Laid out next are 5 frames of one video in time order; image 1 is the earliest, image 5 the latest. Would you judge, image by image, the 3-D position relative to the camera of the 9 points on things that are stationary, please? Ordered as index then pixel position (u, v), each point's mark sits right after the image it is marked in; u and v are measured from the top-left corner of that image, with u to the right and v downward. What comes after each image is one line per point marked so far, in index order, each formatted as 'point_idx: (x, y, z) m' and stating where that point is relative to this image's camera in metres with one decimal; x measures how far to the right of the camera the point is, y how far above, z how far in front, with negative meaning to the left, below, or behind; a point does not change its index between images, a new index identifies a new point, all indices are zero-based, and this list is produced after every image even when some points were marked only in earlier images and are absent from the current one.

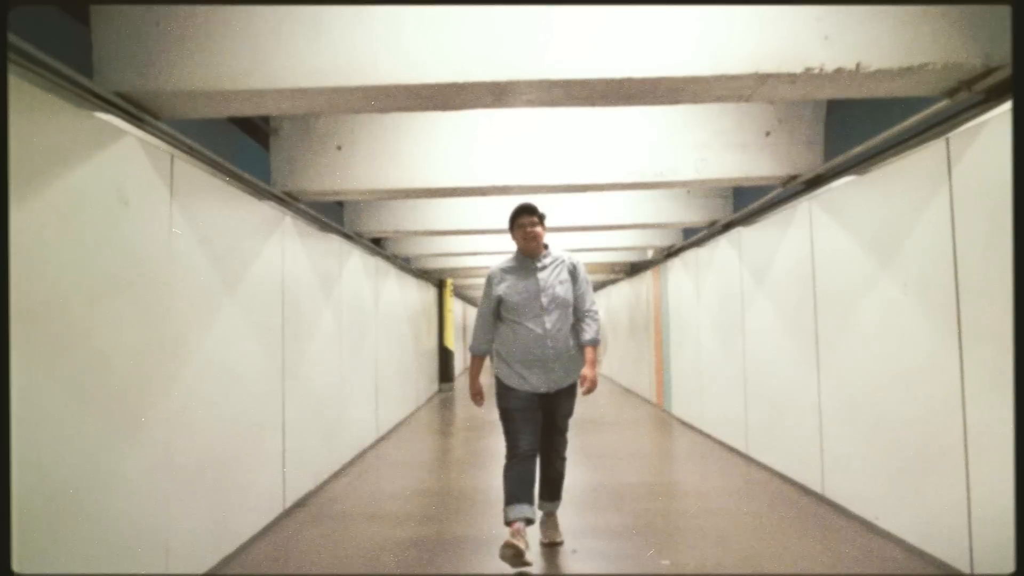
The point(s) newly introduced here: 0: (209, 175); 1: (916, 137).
0: (-1.3, +0.5, +2.8) m
1: (+1.7, +0.7, +2.7) m
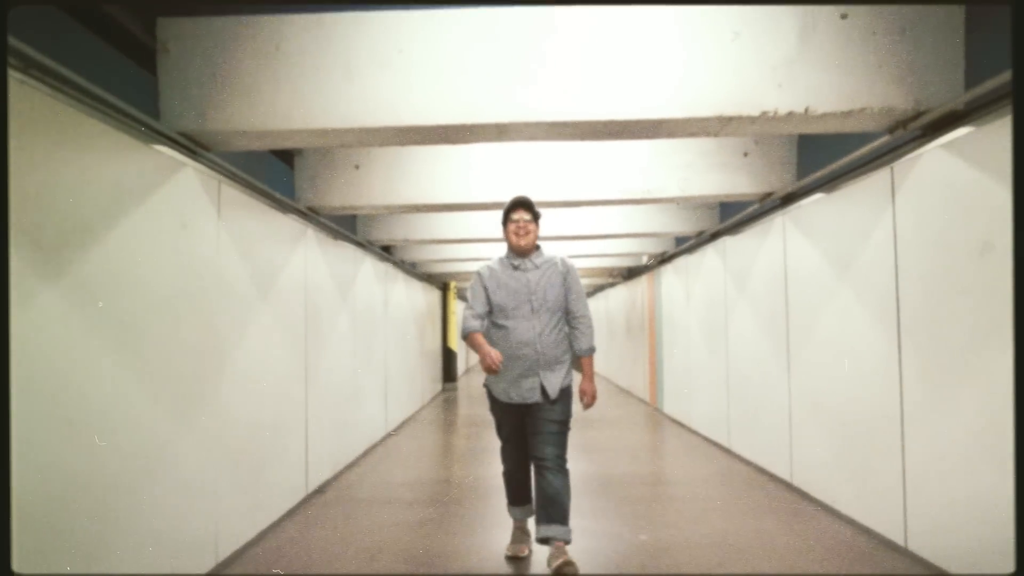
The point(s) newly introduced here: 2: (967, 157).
0: (-1.3, +0.5, +3.1) m
1: (+1.7, +0.6, +3.1) m
2: (+1.8, +0.5, +2.5) m
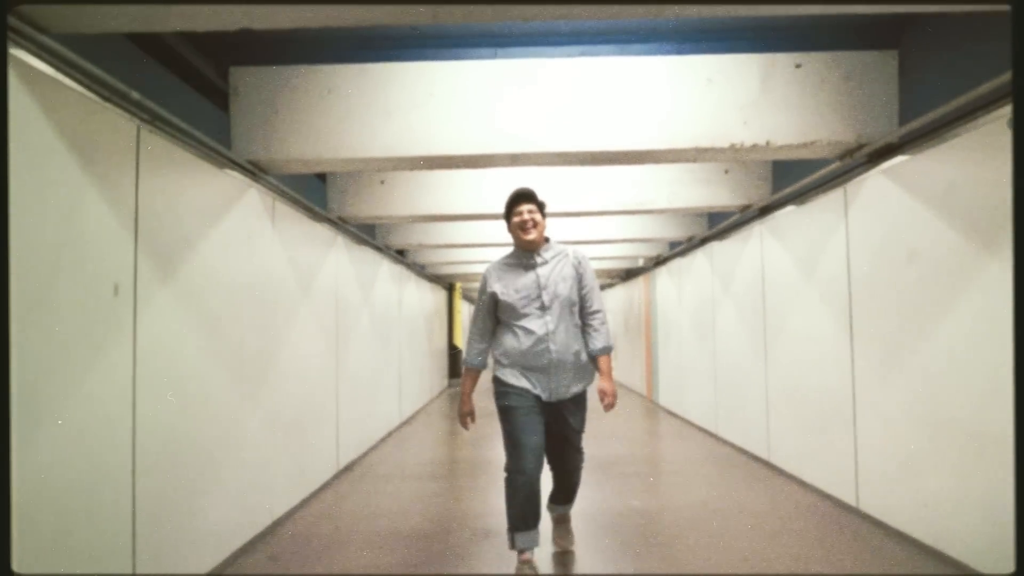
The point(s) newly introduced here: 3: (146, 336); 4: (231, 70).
0: (-1.3, +0.5, +3.7) m
1: (+1.8, +0.6, +3.6) m
2: (+1.8, +0.5, +3.0) m
3: (-1.3, -0.2, +2.2) m
4: (-1.3, +1.0, +2.9) m
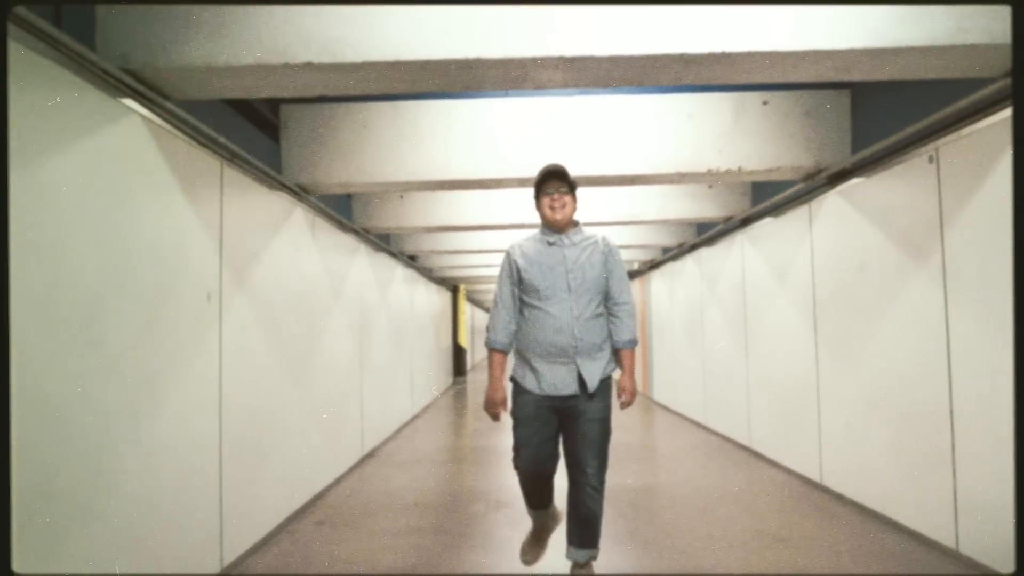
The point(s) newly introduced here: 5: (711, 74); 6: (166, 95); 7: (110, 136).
0: (-1.2, +0.4, +4.2) m
1: (+1.9, +0.6, +4.1) m
2: (+1.9, +0.5, +3.5) m
3: (-1.2, -0.2, +2.7) m
4: (-1.3, +1.0, +3.5) m
5: (+0.7, +0.8, +2.2) m
6: (-1.2, +0.7, +2.3) m
7: (-1.3, +0.5, +2.0) m
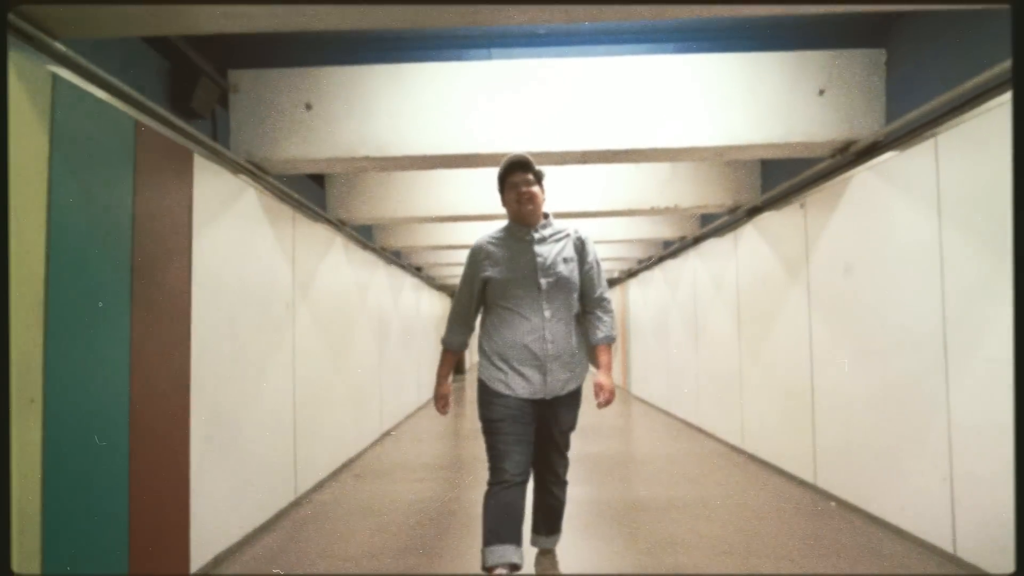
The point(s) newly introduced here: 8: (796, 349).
0: (-1.3, +0.3, +5.2) m
1: (+1.8, +0.5, +5.2) m
2: (+1.8, +0.4, +4.6) m
3: (-1.3, -0.3, +3.8) m
4: (-1.3, +0.9, +4.5) m
5: (+0.6, +0.7, +3.3) m
6: (-1.3, +0.6, +3.4) m
7: (-1.3, +0.4, +3.1) m
8: (+1.8, -0.4, +4.1) m
